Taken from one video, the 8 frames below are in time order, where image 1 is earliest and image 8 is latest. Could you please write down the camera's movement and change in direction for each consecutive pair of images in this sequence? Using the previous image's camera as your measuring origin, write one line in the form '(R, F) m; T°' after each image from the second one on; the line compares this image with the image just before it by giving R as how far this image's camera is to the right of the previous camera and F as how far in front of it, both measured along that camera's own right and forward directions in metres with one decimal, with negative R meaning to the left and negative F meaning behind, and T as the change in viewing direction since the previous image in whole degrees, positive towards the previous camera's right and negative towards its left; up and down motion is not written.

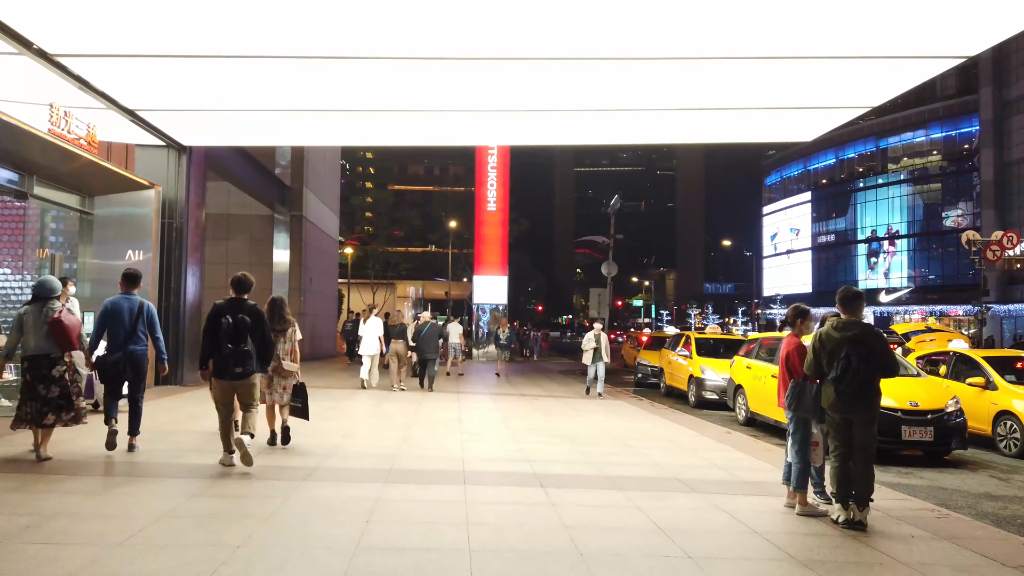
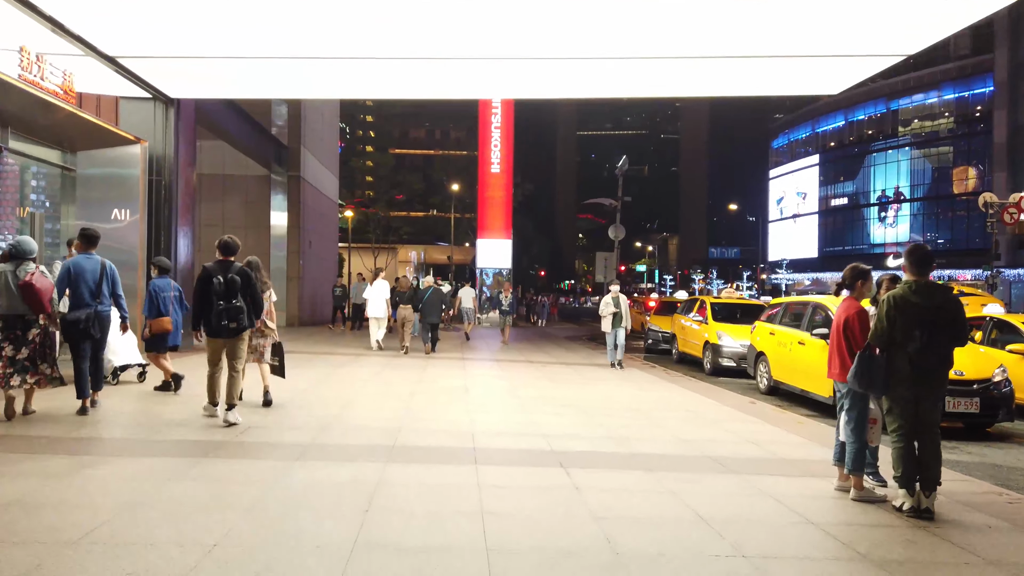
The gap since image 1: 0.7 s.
(-0.1, +0.7) m; 0°
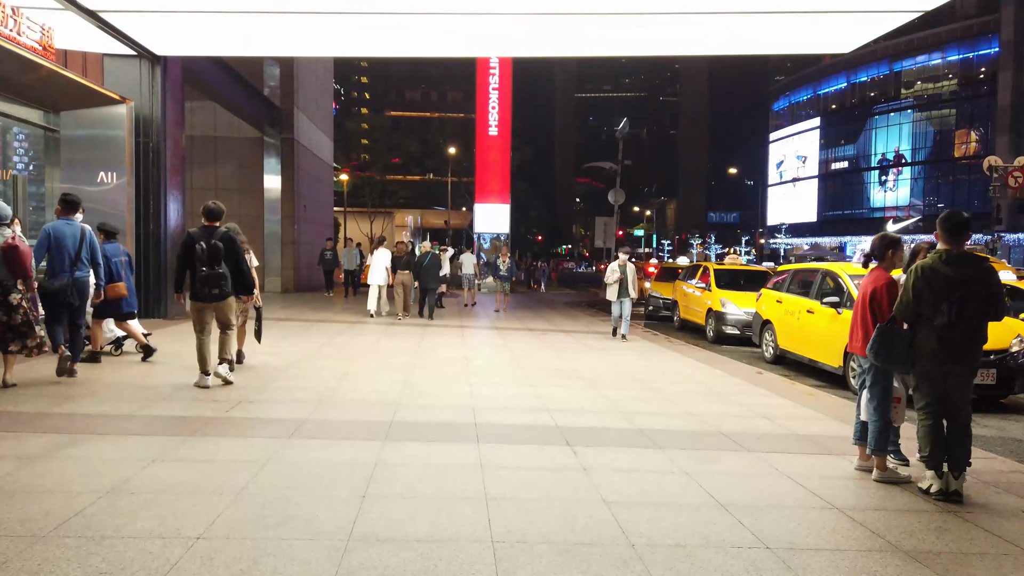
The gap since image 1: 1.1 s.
(-0.1, +0.3) m; 0°
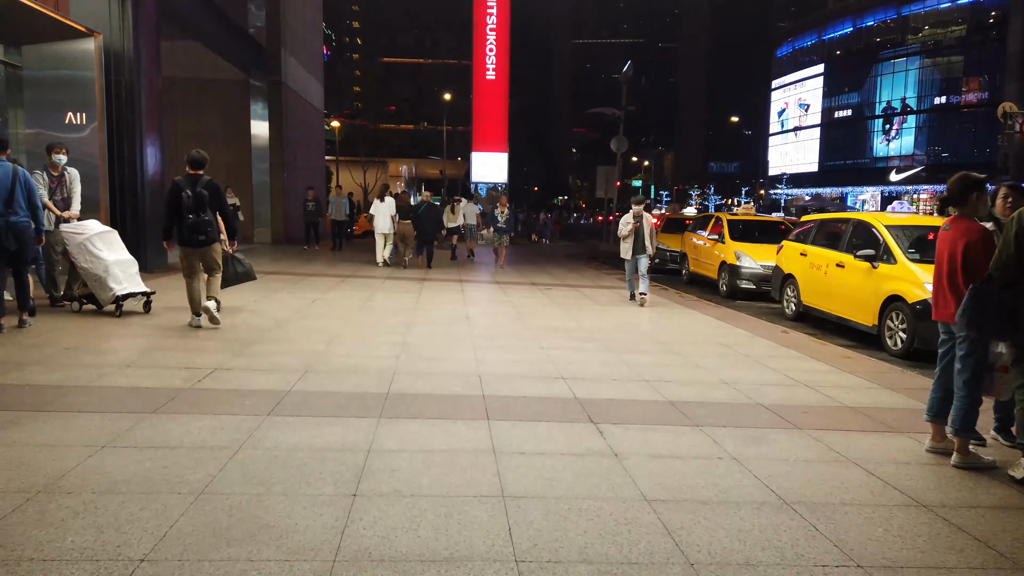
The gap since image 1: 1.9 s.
(-0.1, +0.8) m; 0°
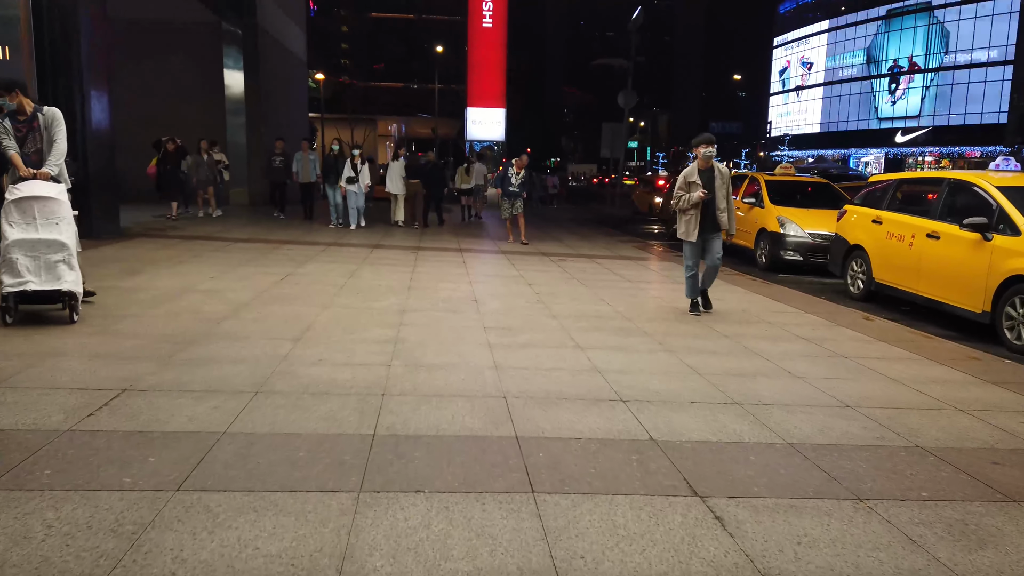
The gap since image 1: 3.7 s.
(-0.3, +1.8) m; +1°
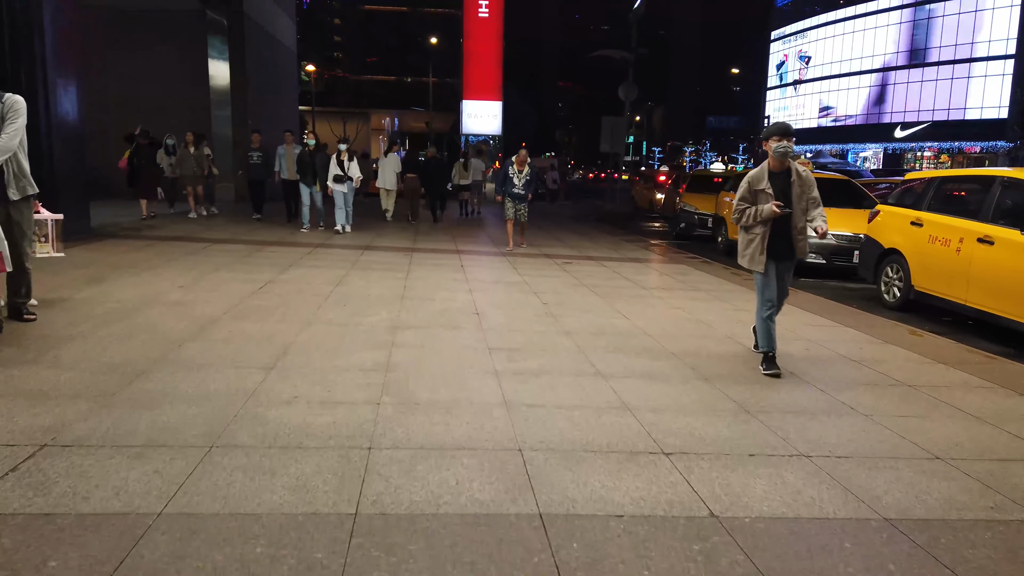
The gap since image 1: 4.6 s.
(-0.1, +0.8) m; 0°
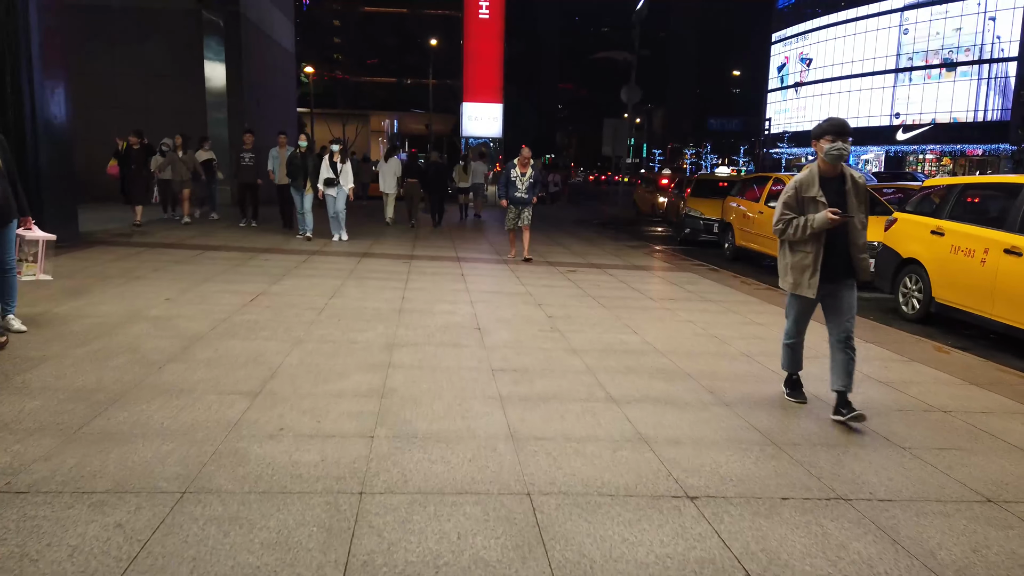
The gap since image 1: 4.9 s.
(0.0, +0.4) m; 0°
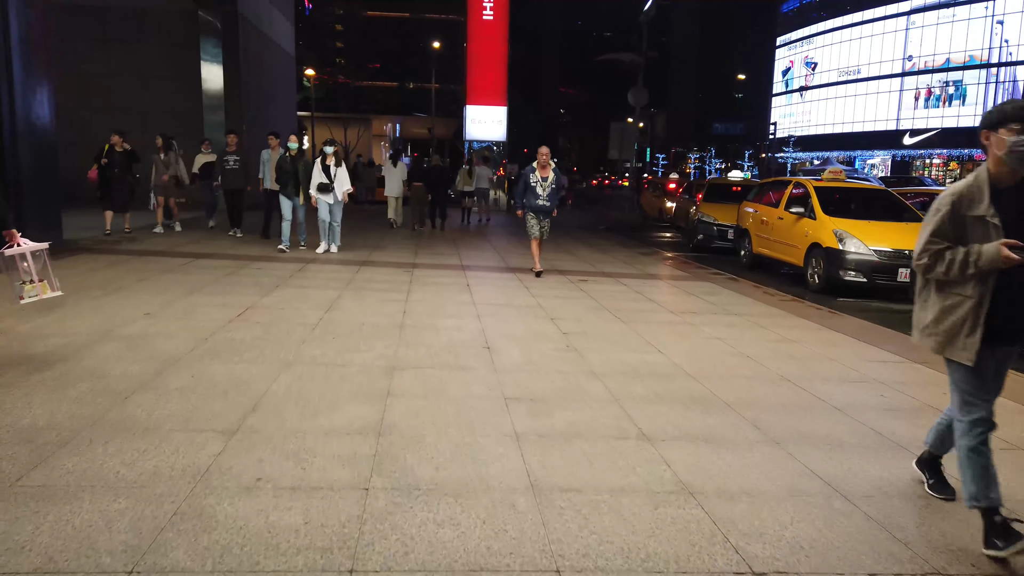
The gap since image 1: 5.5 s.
(-0.1, +0.6) m; 0°
